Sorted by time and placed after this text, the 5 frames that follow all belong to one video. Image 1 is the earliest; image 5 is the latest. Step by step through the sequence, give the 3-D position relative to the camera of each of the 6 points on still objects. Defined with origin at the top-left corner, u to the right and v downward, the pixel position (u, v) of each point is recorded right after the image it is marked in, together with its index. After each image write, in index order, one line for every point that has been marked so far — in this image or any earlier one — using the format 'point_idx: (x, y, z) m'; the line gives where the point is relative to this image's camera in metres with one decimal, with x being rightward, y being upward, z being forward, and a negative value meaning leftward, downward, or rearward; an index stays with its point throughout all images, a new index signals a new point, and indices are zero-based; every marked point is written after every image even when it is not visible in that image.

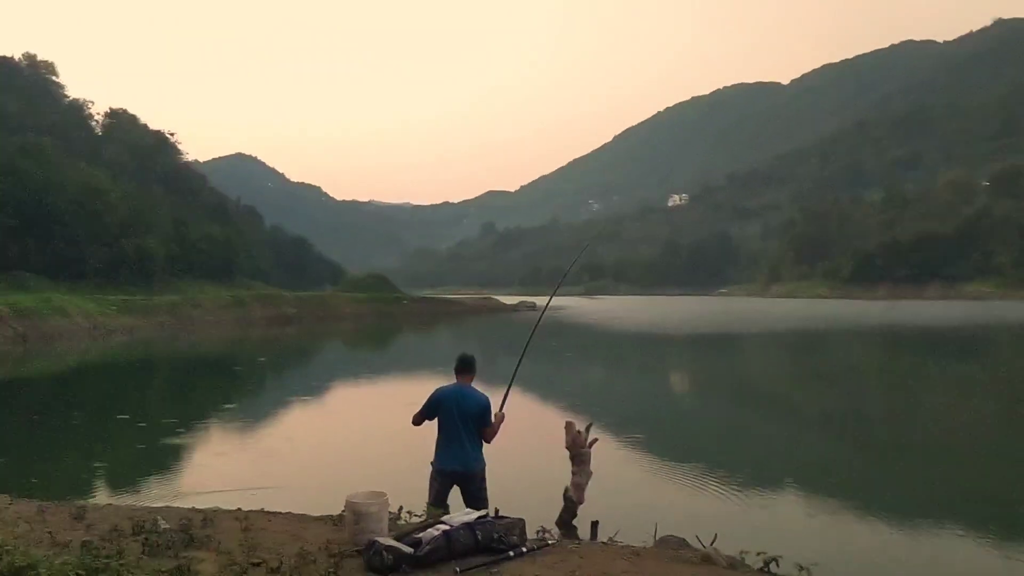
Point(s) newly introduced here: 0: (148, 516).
0: (-2.1, -1.3, +5.2) m
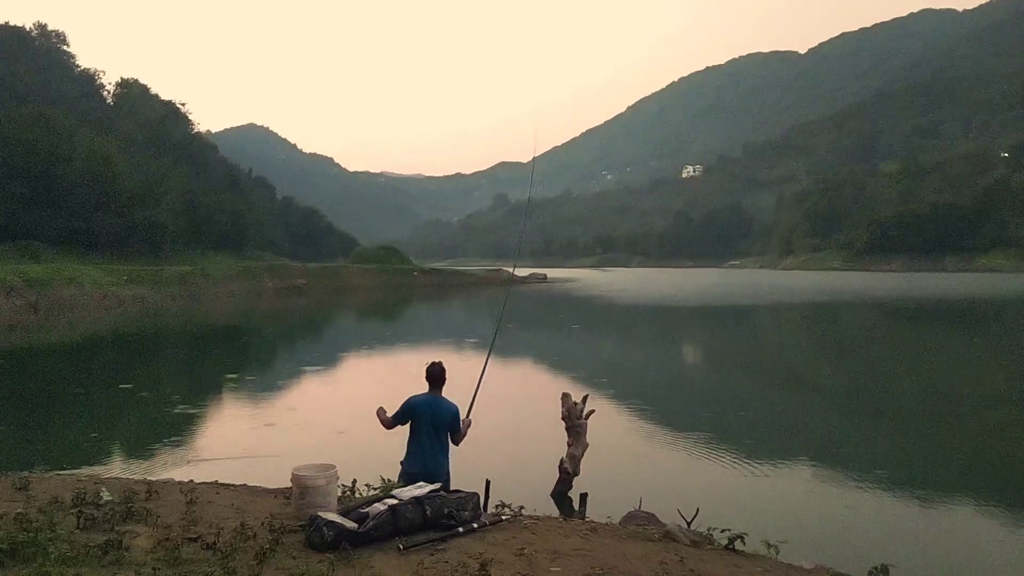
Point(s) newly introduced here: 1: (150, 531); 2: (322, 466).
0: (-2.3, -1.1, +5.0) m
1: (-1.7, -1.1, +4.3) m
2: (-1.0, -0.9, +4.6) m
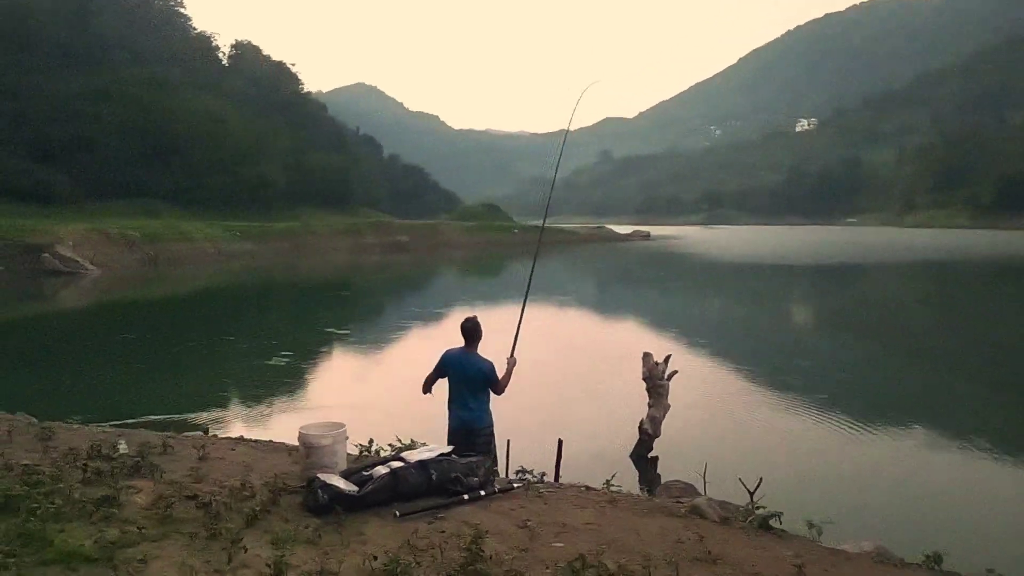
0: (-2.2, -0.8, +4.9) m
1: (-1.7, -0.9, +4.2) m
2: (-0.9, -0.7, +4.4) m
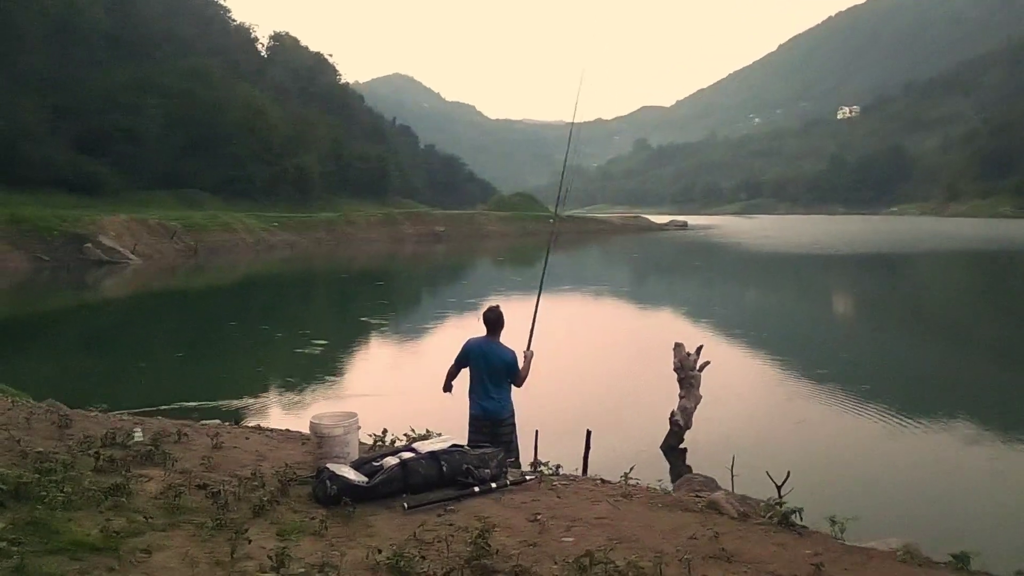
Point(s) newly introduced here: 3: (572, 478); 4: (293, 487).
0: (-2.1, -0.8, +4.9) m
1: (-1.6, -0.9, +4.2) m
2: (-0.8, -0.6, +4.4) m
3: (+0.3, -0.9, +4.4) m
4: (-1.0, -0.9, +4.0) m
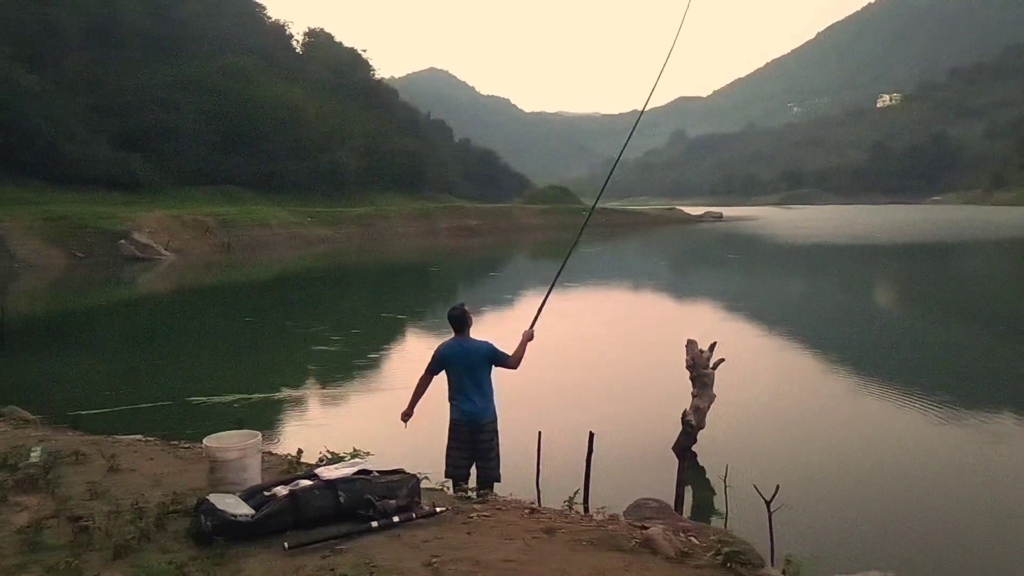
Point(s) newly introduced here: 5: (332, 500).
0: (-2.4, -0.8, +4.5) m
1: (-1.9, -0.9, +3.8) m
2: (-1.1, -0.6, +3.9) m
3: (-0.1, -0.9, +3.9) m
4: (-1.3, -0.9, +3.5) m
5: (-0.7, -0.8, +3.5) m
